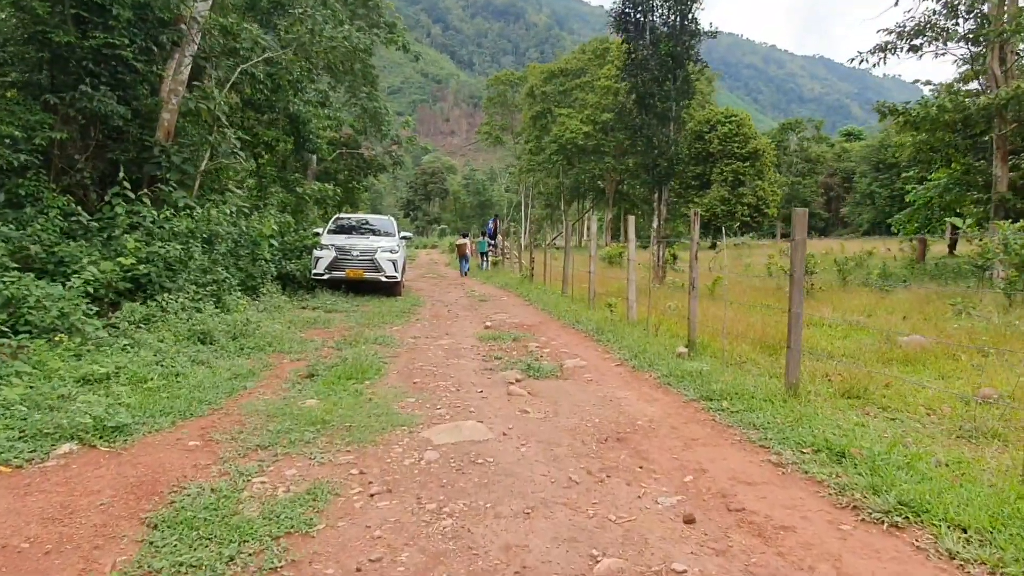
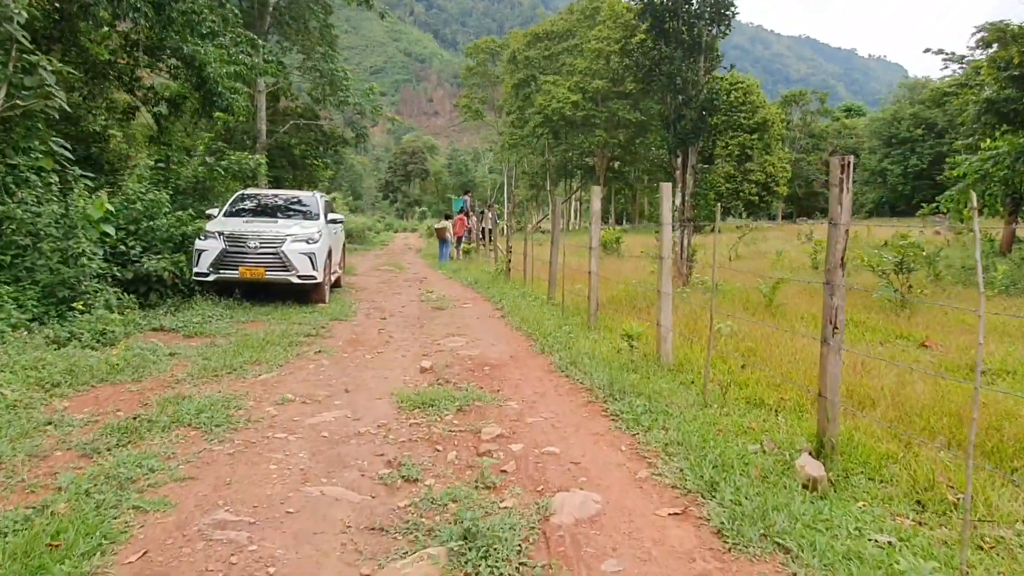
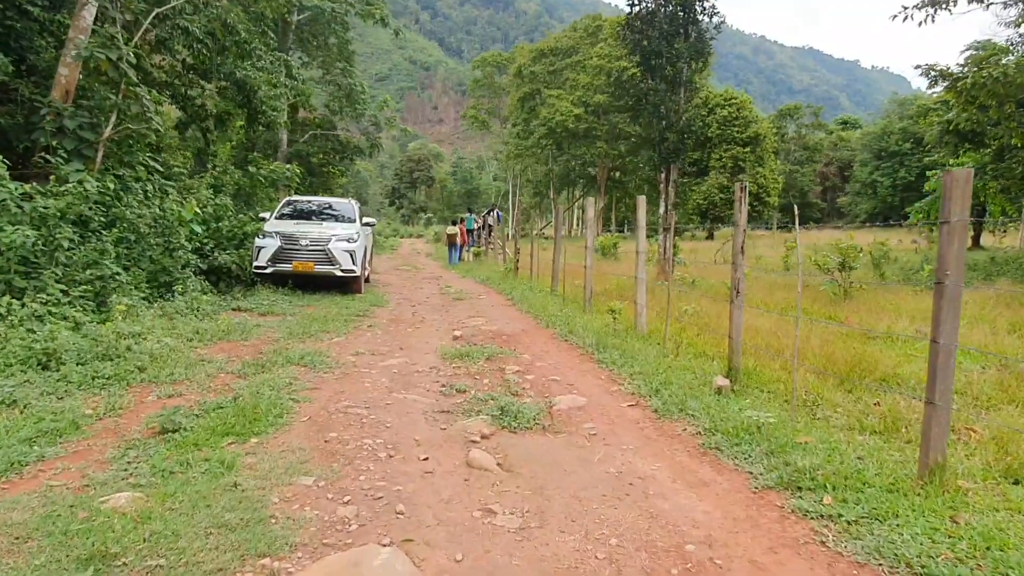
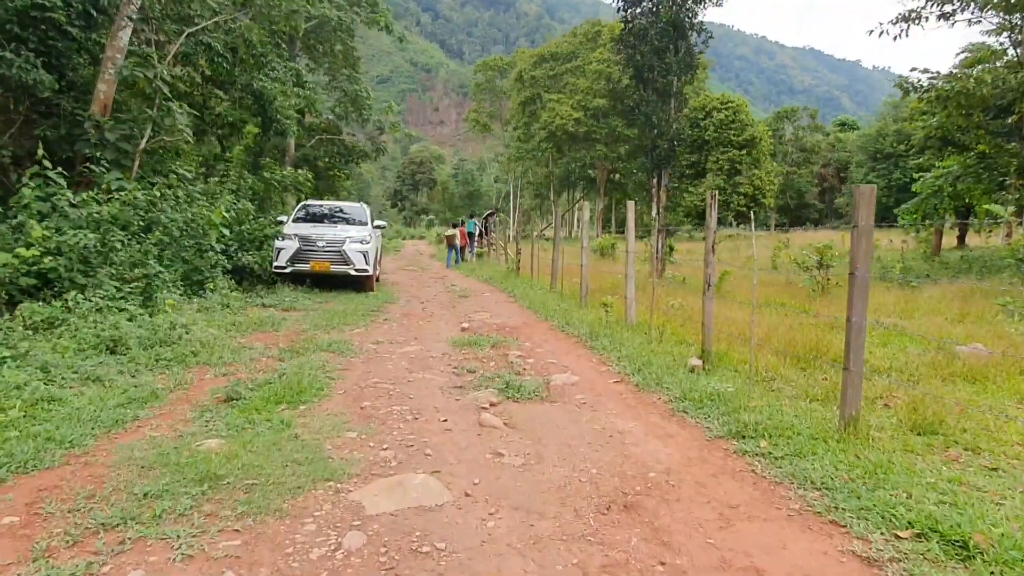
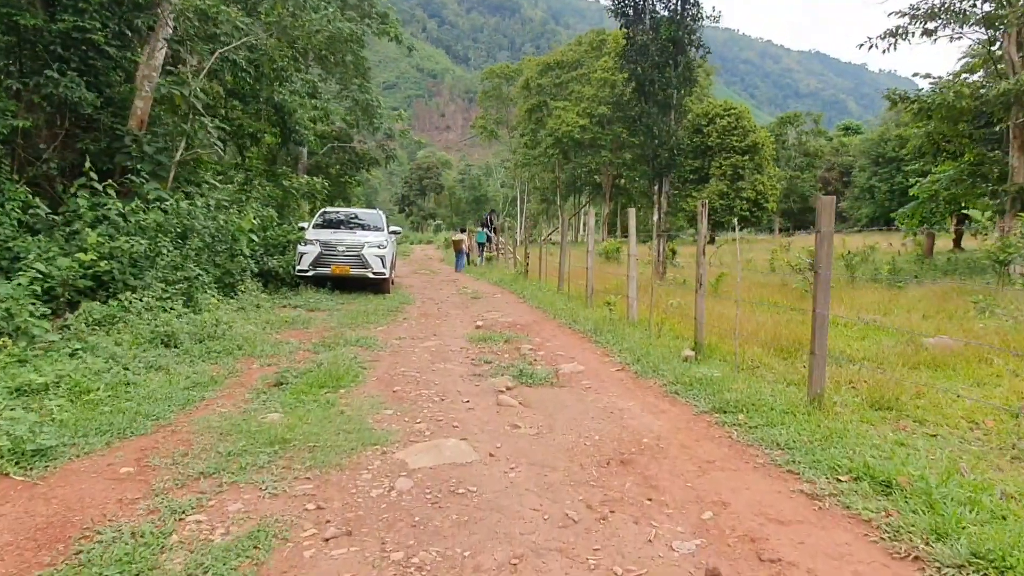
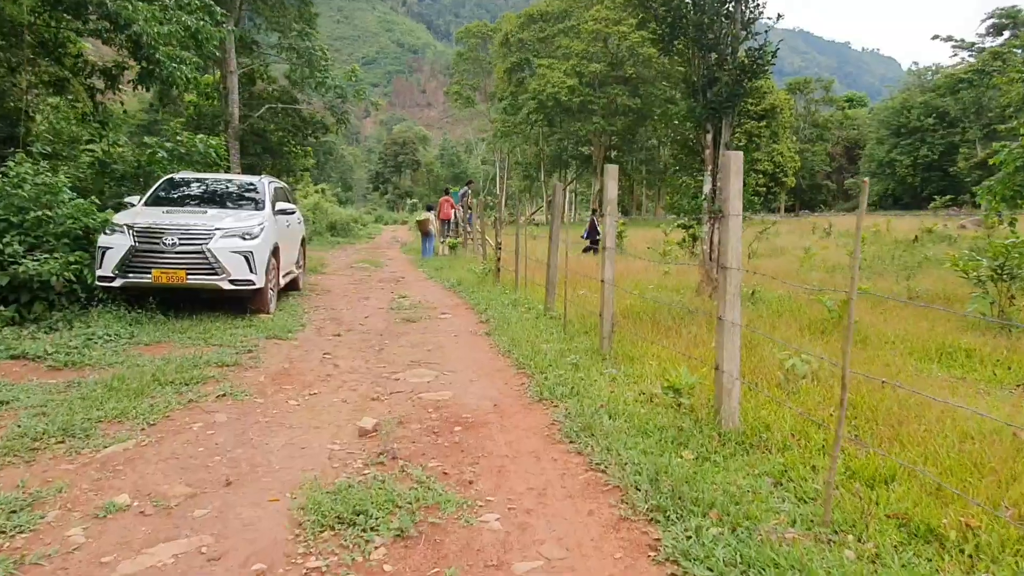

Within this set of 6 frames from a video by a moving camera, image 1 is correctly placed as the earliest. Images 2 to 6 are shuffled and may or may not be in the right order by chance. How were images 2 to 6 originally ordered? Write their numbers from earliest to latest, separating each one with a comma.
5, 4, 3, 2, 6
